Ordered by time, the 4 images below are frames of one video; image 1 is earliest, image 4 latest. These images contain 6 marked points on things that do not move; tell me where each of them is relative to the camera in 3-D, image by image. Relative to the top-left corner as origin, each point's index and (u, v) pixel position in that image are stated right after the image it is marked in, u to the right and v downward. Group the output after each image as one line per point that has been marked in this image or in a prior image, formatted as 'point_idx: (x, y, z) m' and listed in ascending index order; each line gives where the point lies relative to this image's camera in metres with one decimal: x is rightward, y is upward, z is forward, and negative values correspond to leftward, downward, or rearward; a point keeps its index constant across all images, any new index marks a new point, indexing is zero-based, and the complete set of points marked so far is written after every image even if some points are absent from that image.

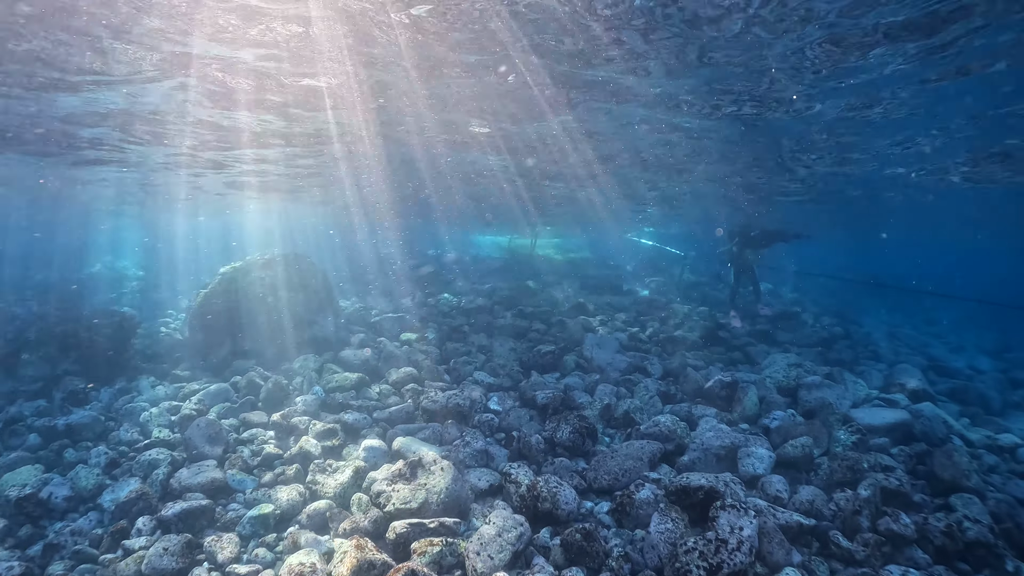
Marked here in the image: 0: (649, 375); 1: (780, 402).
0: (+3.2, -2.0, +10.2) m
1: (+4.9, -2.1, +8.1) m
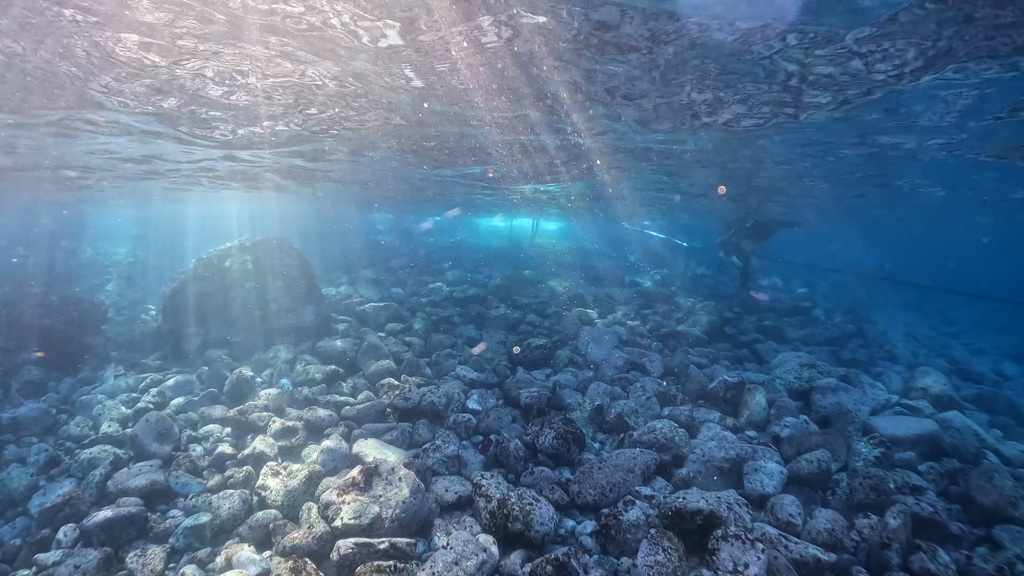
0: (+2.9, -1.8, +9.3) m
1: (+4.6, -2.0, +7.3) m
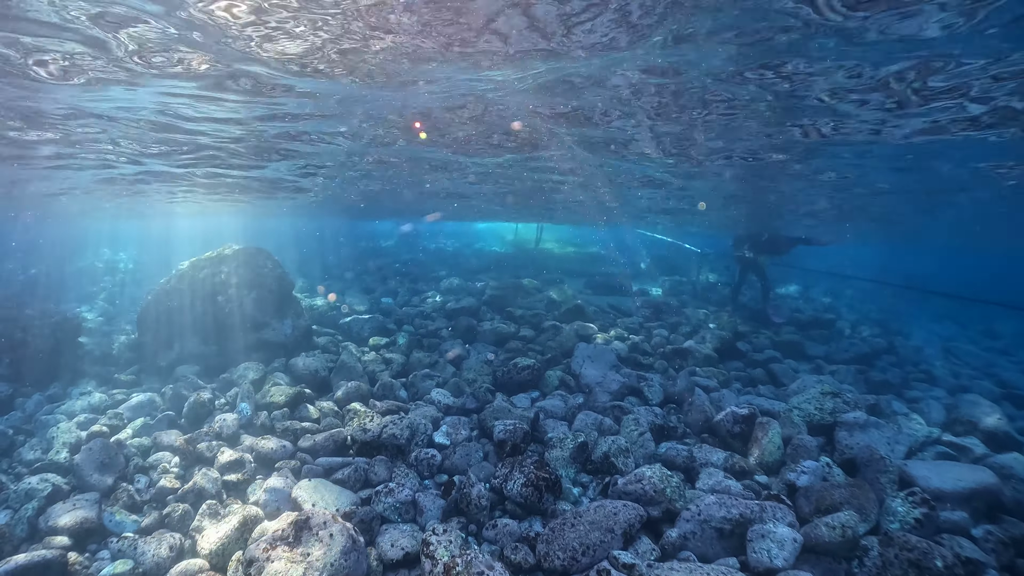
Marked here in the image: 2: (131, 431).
0: (+2.5, -2.1, +8.3) m
1: (+4.2, -2.2, +6.2) m
2: (-6.8, -2.5, +7.8) m
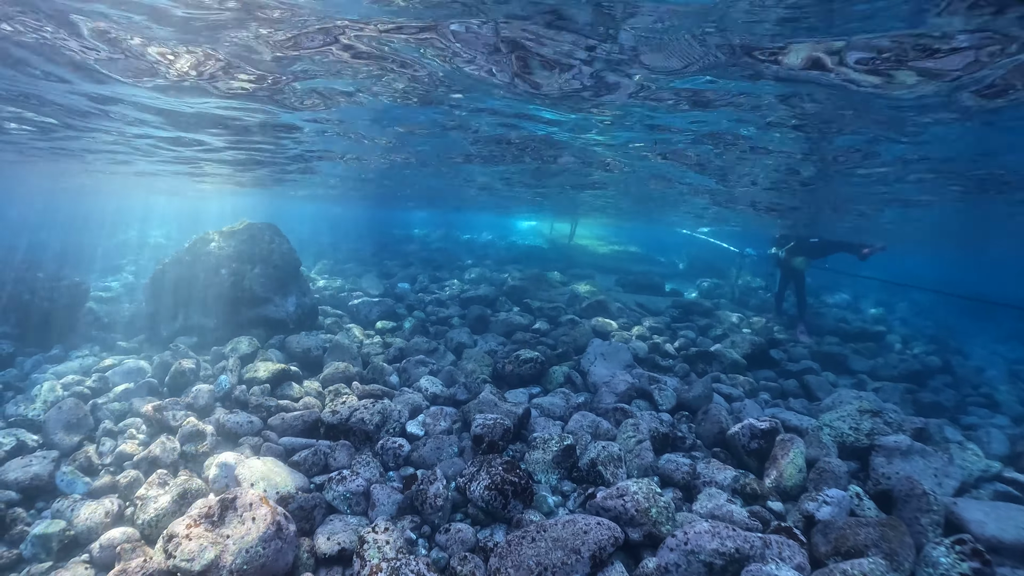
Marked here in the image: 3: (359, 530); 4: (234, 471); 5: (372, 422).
0: (+2.4, -1.9, +7.4) m
1: (+3.8, -2.1, +5.1) m
2: (-6.9, -1.9, +7.8) m
3: (-1.6, -2.5, +4.5) m
4: (-3.3, -2.3, +5.3) m
5: (-1.9, -1.8, +6.1) m
